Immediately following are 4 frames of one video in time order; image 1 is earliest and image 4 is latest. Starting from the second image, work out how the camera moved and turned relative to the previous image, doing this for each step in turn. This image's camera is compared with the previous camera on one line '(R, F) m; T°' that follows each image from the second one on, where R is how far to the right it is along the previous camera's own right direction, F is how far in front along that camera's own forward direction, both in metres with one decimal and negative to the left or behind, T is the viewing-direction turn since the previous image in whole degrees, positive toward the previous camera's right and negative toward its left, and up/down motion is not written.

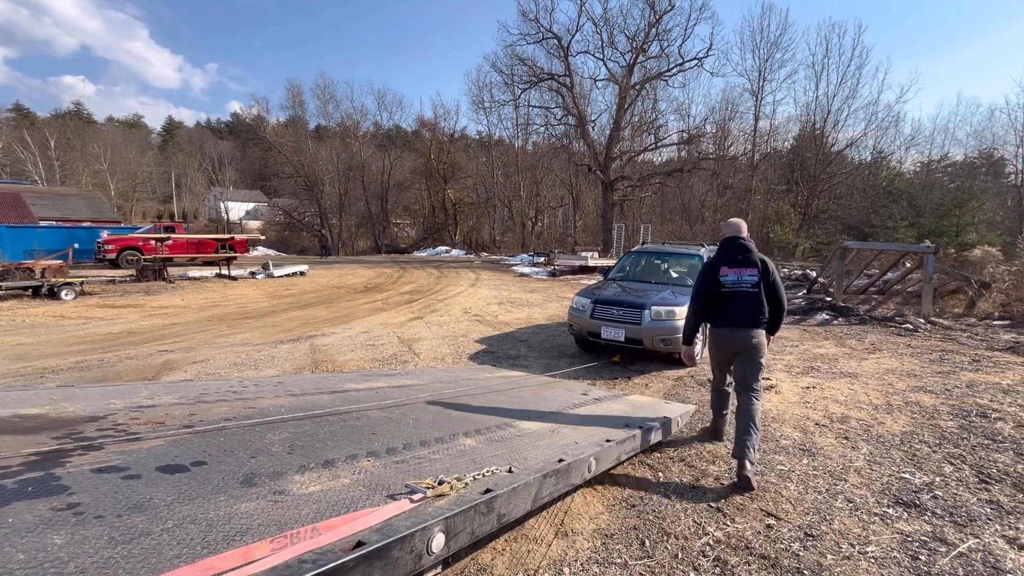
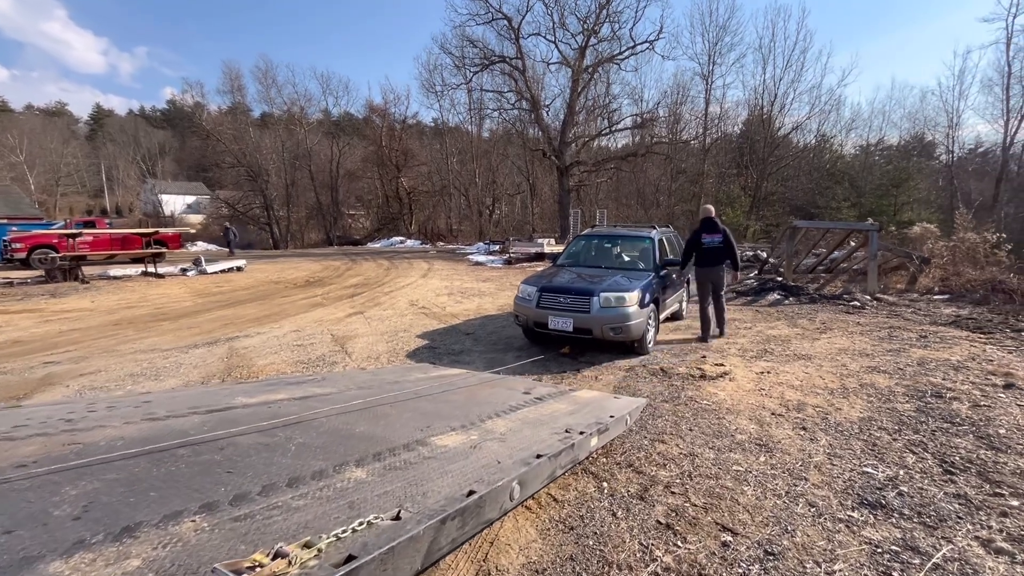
(+0.3, +0.5) m; +4°
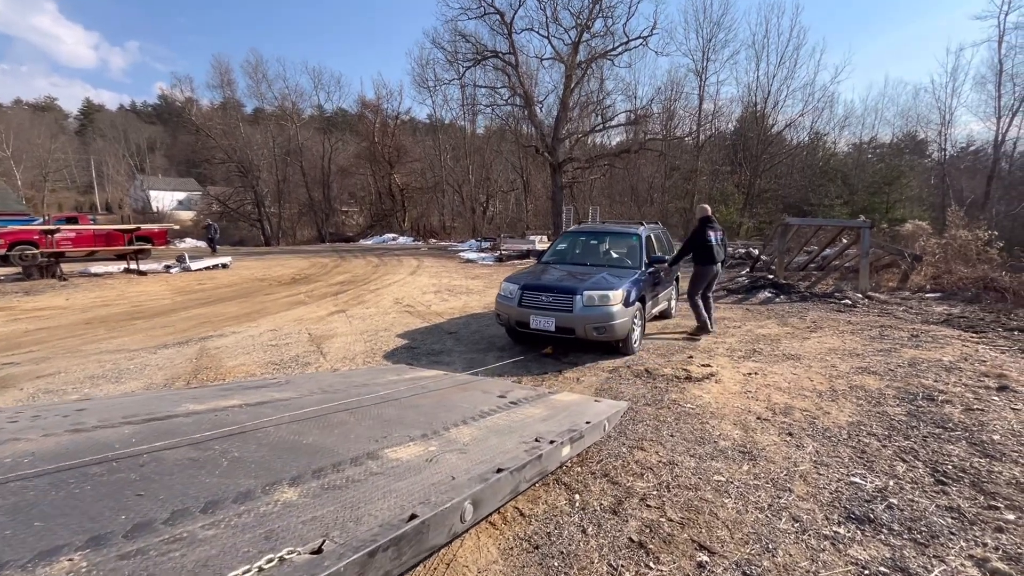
(+0.2, +0.2) m; +1°
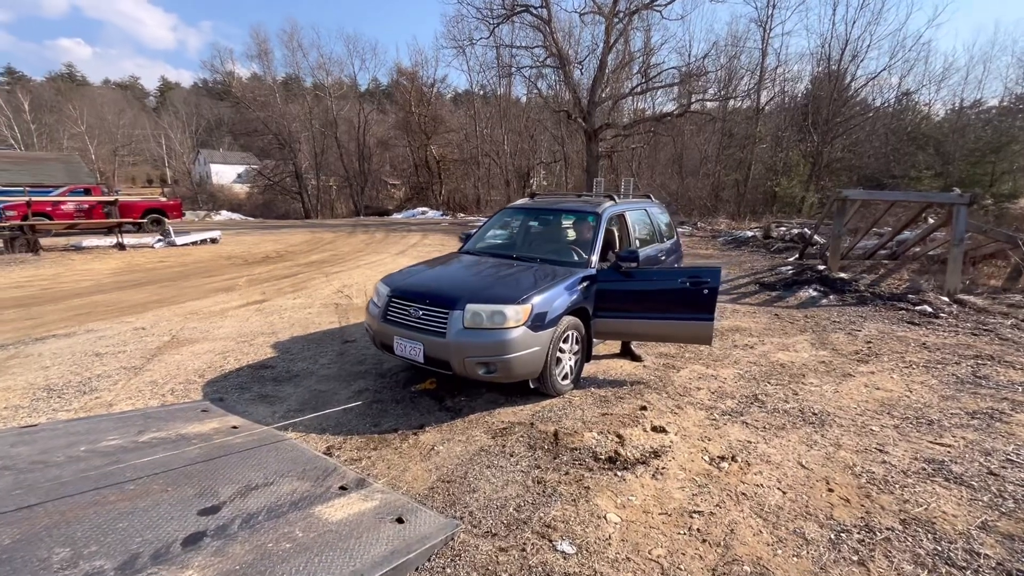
(+1.5, +2.0) m; -6°
